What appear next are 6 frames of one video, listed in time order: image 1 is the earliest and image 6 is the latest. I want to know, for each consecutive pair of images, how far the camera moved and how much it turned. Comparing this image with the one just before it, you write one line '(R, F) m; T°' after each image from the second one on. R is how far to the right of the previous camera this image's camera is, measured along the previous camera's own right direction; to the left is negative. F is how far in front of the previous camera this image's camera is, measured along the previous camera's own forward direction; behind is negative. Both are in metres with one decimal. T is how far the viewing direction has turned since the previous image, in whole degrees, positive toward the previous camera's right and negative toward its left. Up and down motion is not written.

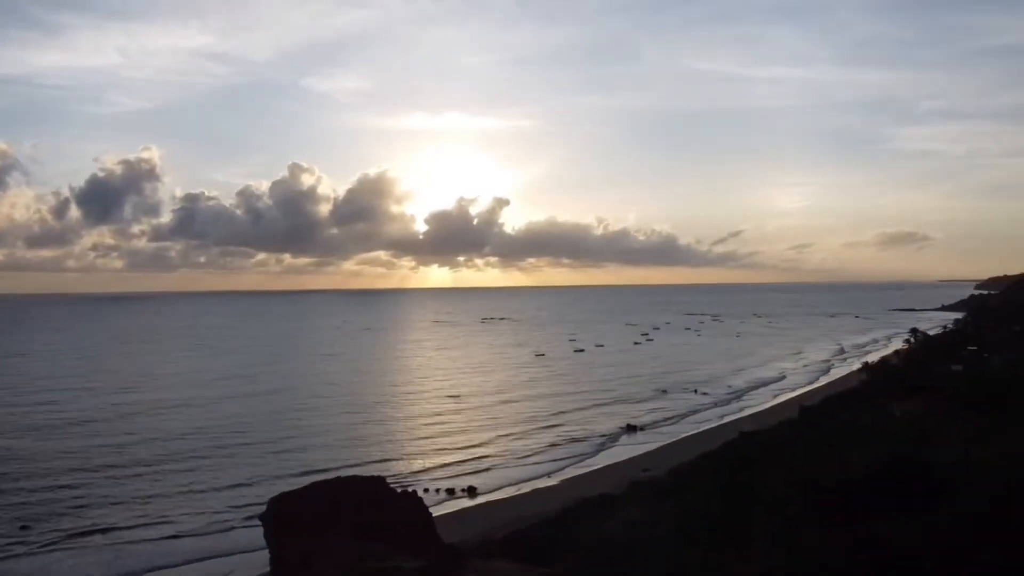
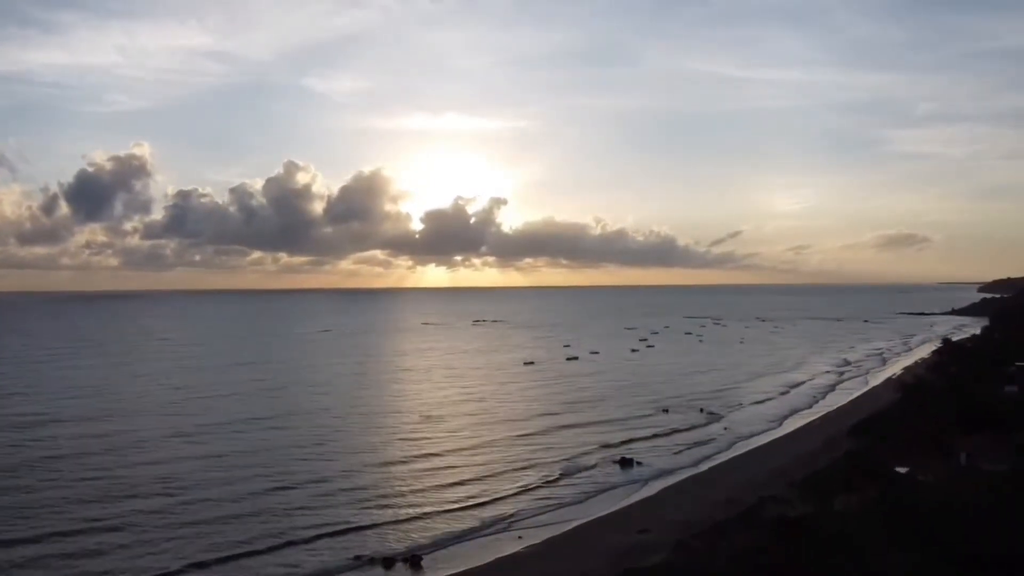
(+1.1, +7.6) m; 0°
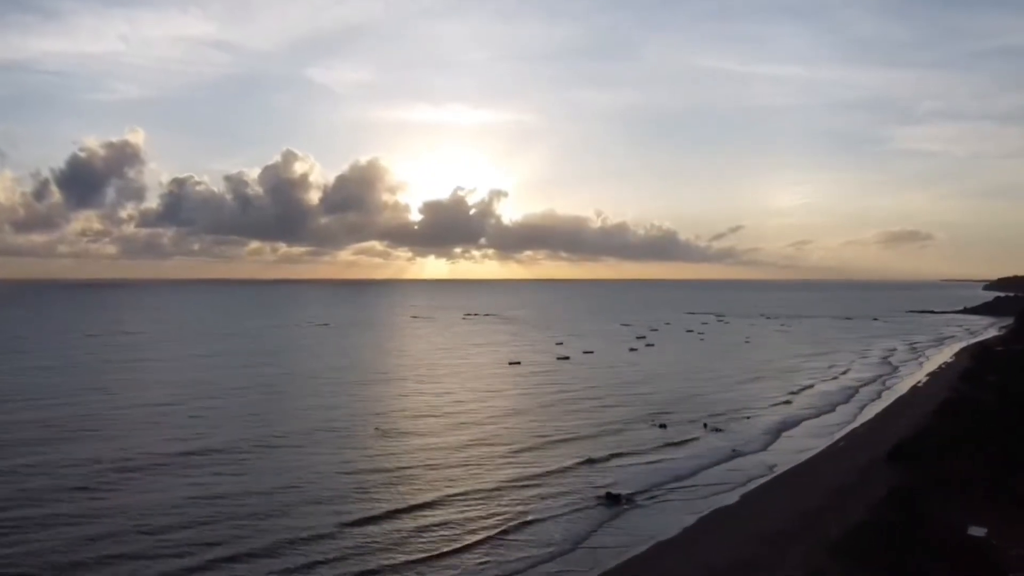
(+1.4, +7.4) m; 0°
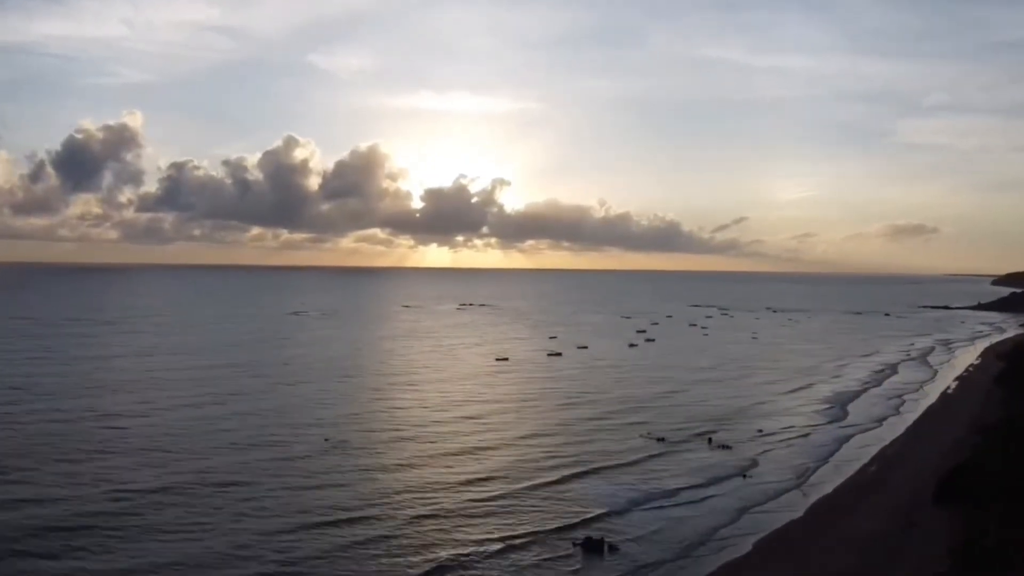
(+1.2, +6.3) m; 0°
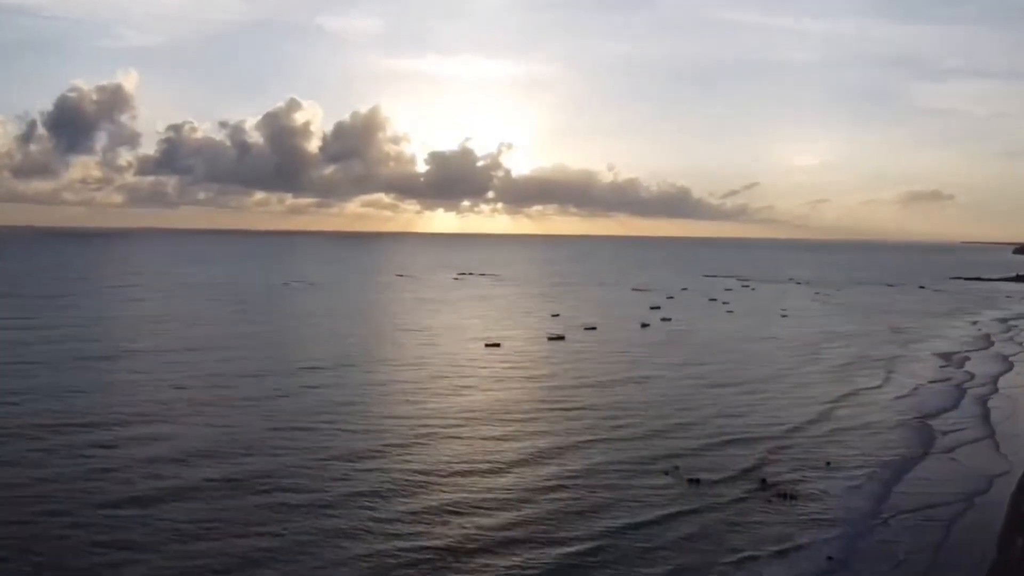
(+1.1, +11.9) m; -1°
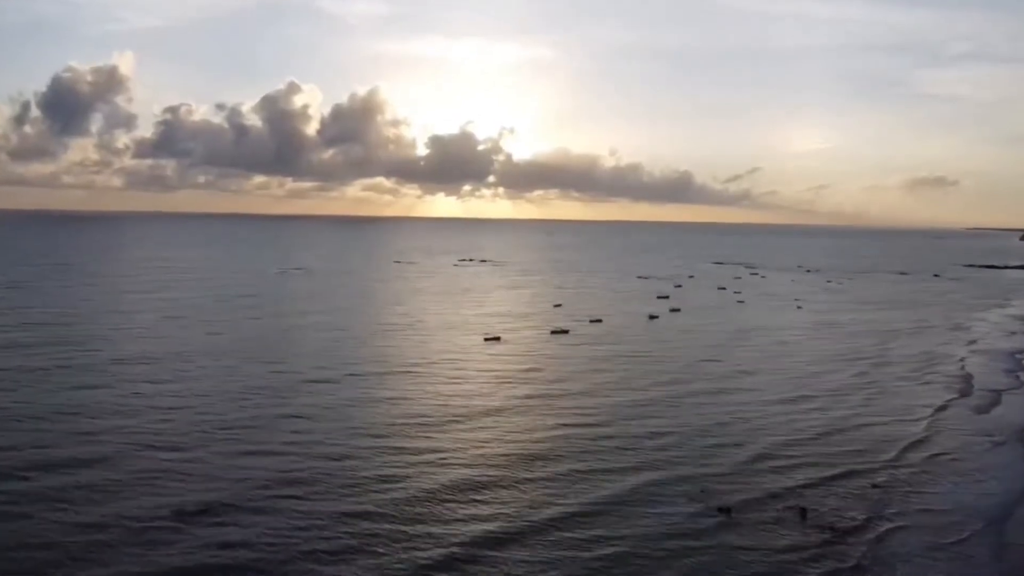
(0.0, +4.5) m; 0°
